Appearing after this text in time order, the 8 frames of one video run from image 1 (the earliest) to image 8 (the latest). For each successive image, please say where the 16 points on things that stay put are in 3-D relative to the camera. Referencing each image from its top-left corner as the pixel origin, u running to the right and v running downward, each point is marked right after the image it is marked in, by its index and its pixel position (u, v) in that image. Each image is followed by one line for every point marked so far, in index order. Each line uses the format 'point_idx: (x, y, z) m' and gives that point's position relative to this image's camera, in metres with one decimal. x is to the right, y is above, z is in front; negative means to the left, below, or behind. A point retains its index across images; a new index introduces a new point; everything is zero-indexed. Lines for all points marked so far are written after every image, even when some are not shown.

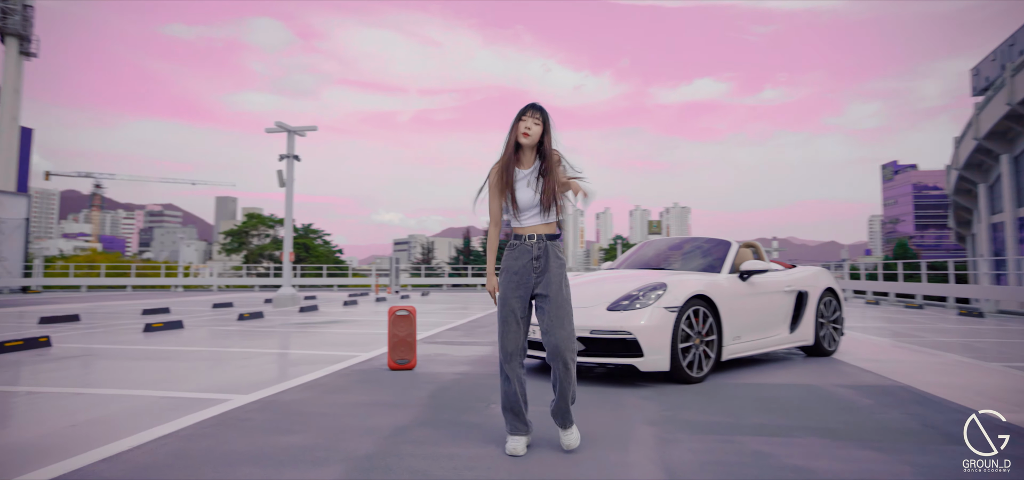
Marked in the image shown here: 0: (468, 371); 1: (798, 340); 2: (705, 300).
0: (-0.3, -1.1, +4.6) m
1: (+2.7, -0.9, +4.8) m
2: (+1.6, -0.5, +4.1) m
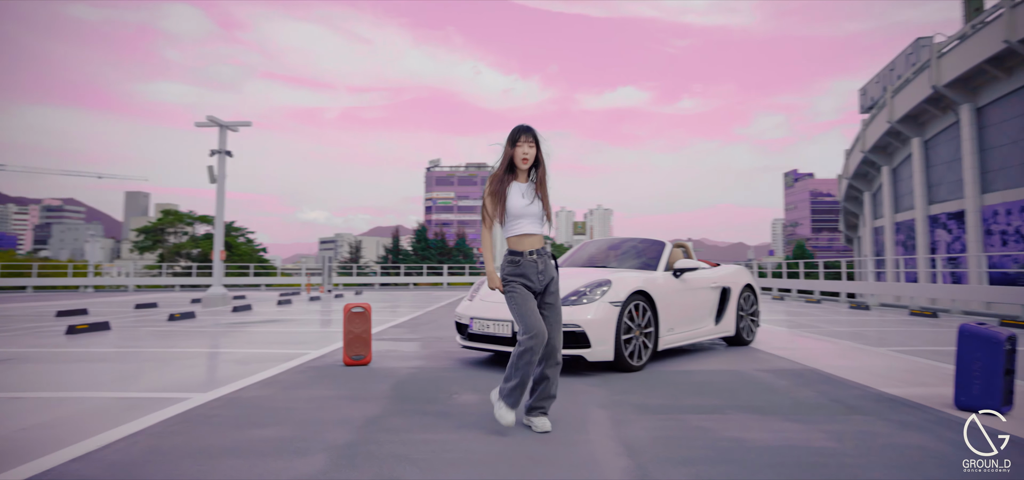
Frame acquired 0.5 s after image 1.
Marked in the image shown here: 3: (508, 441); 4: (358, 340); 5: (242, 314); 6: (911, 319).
0: (-0.8, -1.1, +4.7) m
1: (+2.1, -0.9, +5.3) m
2: (+1.2, -0.5, +4.5) m
3: (0.0, -1.0, +2.6) m
4: (-1.5, -1.0, +5.1) m
5: (-5.6, -1.5, +10.8) m
6: (+7.0, -1.4, +9.1) m
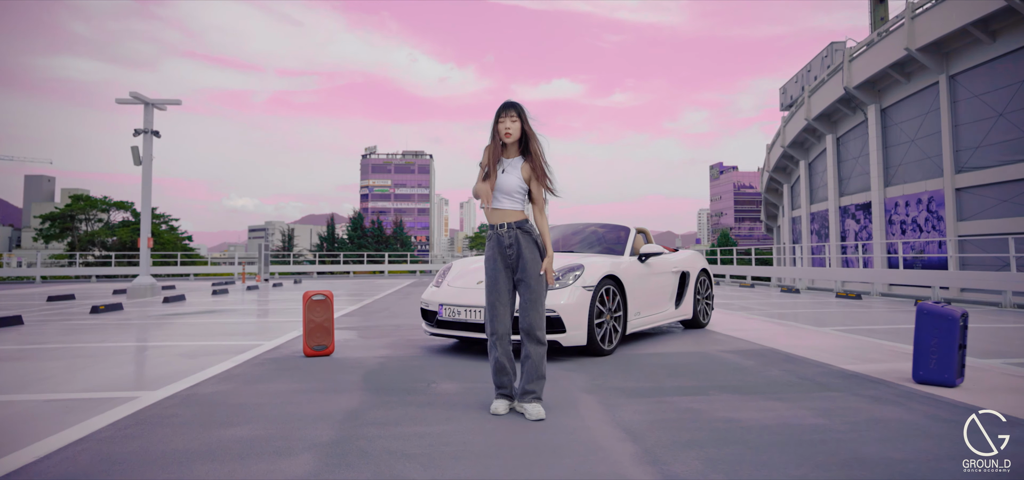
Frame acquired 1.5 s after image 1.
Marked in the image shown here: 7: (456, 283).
0: (-1.1, -1.0, +4.5) m
1: (+1.7, -0.8, +5.4) m
2: (+0.9, -0.3, +4.5) m
3: (-0.1, -0.9, +2.5) m
4: (-1.9, -0.8, +4.8) m
5: (-6.6, -1.2, +10.0) m
6: (+6.1, -1.2, +9.8) m
7: (-0.5, -0.4, +4.8) m
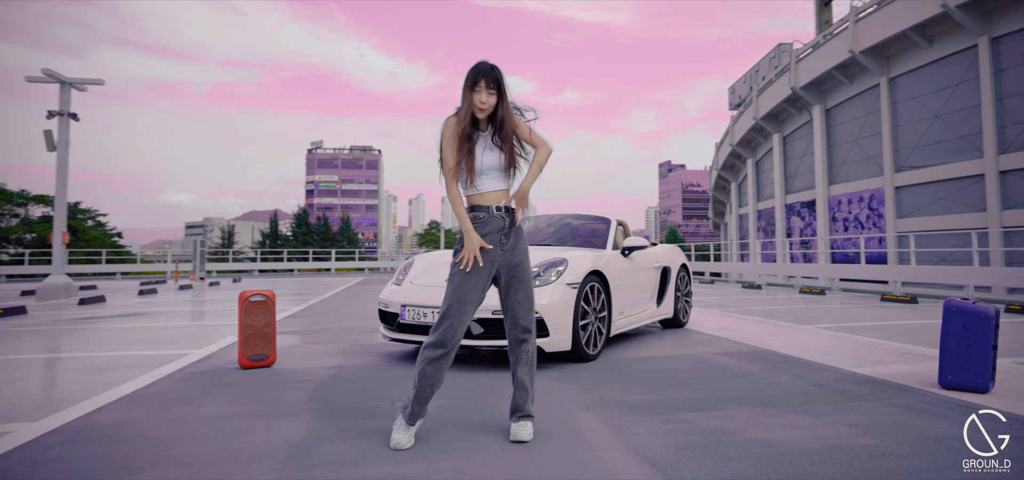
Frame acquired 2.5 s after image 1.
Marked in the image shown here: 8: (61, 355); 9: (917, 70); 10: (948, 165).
0: (-1.3, -0.9, +4.0) m
1: (+1.4, -0.7, +5.1) m
2: (+0.6, -0.3, +4.1) m
3: (-0.1, -0.9, +2.1) m
4: (-2.1, -0.8, +4.2) m
5: (-7.3, -1.1, +8.9) m
6: (+5.3, -1.1, +9.9) m
7: (-0.8, -0.3, +4.3) m
8: (-4.2, -1.1, +5.0) m
9: (+15.5, +6.5, +19.9) m
10: (+15.4, +2.6, +18.3) m
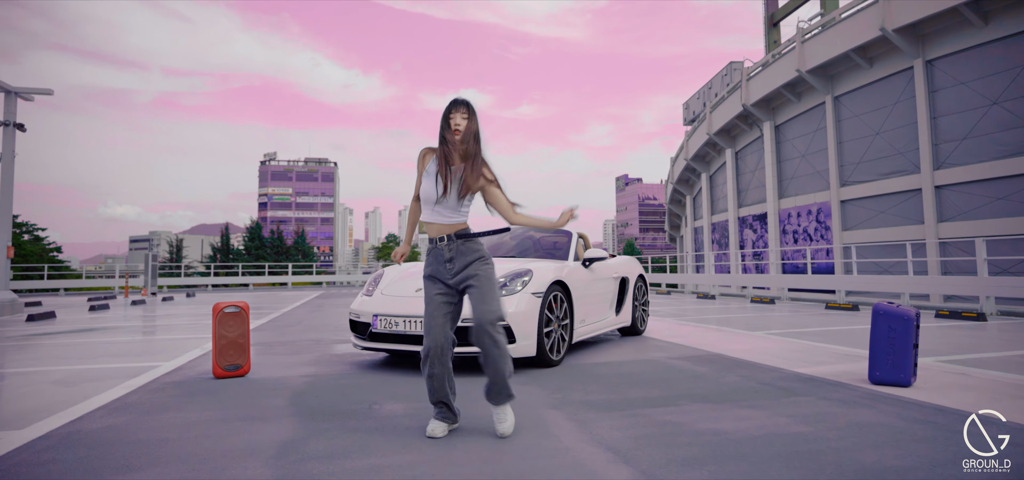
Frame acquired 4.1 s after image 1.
0: (-1.6, -1.0, +4.0) m
1: (+1.1, -0.8, +5.3) m
2: (+0.4, -0.4, +4.3) m
3: (-0.2, -0.9, +2.2) m
4: (-2.4, -0.9, +4.2) m
5: (-7.8, -1.4, +8.5) m
6: (+4.7, -1.4, +10.4) m
7: (-1.1, -0.4, +4.4) m
8: (-4.5, -1.2, +4.9) m
9: (+14.1, +6.0, +21.3) m
10: (+14.1, +2.2, +19.6) m
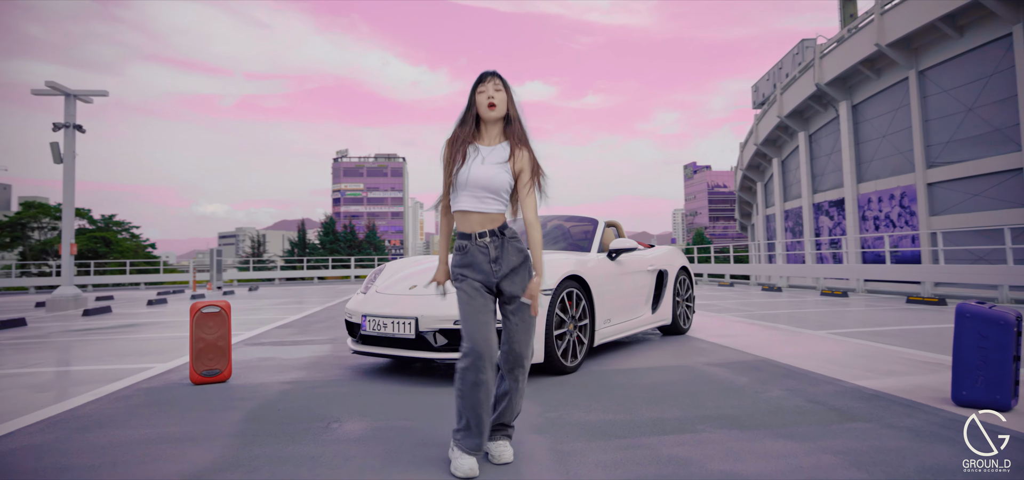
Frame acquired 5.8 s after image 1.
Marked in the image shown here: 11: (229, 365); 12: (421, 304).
0: (-1.5, -1.0, +3.8) m
1: (+1.3, -0.7, +4.8) m
2: (+0.5, -0.3, +3.8) m
3: (-0.4, -0.9, +1.9) m
4: (-2.3, -0.9, +4.1) m
5: (-7.1, -1.3, +9.0) m
6: (+5.5, -1.1, +9.4) m
7: (-0.9, -0.4, +4.1) m
8: (-4.2, -1.2, +5.0) m
9: (+16.0, +6.6, +19.0) m
10: (+15.8, +2.7, +17.4) m
11: (-2.4, -1.0, +4.3) m
12: (-0.7, -0.5, +3.8) m
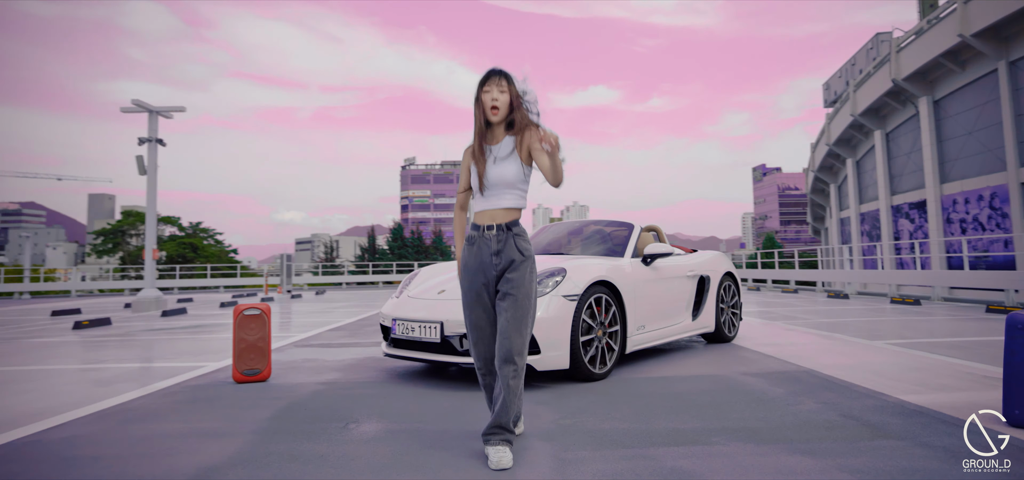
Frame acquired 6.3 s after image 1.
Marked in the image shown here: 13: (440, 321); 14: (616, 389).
0: (-1.2, -1.0, +3.9) m
1: (+1.7, -0.8, +4.6) m
2: (+0.7, -0.3, +3.8) m
3: (-0.3, -0.9, +1.9) m
4: (-2.0, -0.9, +4.3) m
5: (-6.3, -1.5, +9.8) m
6: (+6.3, -1.1, +8.7) m
7: (-0.7, -0.4, +4.2) m
8: (-3.8, -1.3, +5.5) m
9: (+17.8, +6.6, +17.2) m
10: (+17.5, +2.7, +15.6) m
11: (-2.1, -1.1, +4.6) m
12: (-0.5, -0.5, +3.9) m
13: (-0.5, -0.6, +3.9) m
14: (+0.7, -0.9, +3.2) m
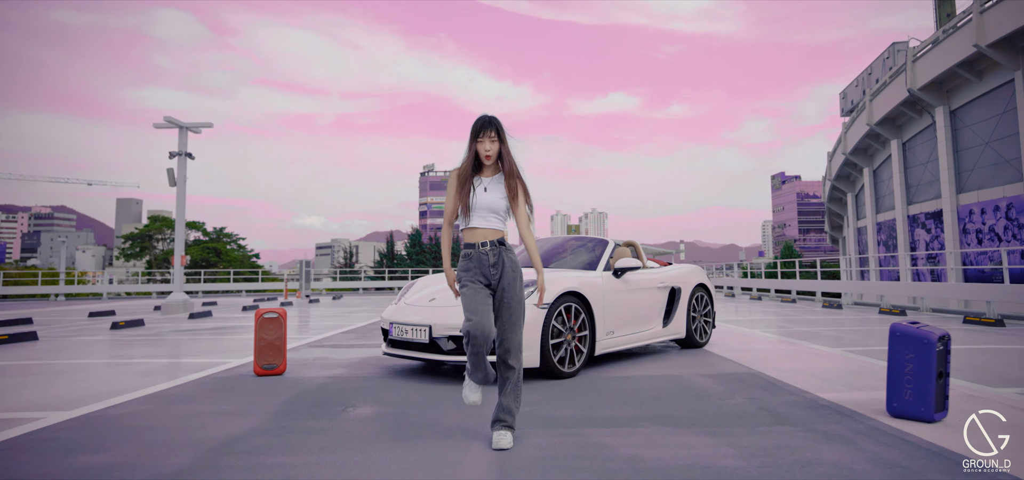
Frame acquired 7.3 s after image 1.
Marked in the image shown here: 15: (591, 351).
0: (-1.3, -1.1, +4.4) m
1: (+1.6, -0.9, +5.0) m
2: (+0.6, -0.4, +4.2) m
3: (-0.5, -1.0, +2.4) m
4: (-2.1, -1.0, +4.8) m
5: (-6.2, -1.6, +10.4) m
6: (+6.4, -1.3, +9.0) m
7: (-0.7, -0.5, +4.6) m
8: (-3.9, -1.4, +6.0) m
9: (+18.1, +6.2, +17.1) m
10: (+17.8, +2.3, +15.5) m
11: (-2.2, -1.2, +5.1) m
12: (-0.6, -0.6, +4.3) m
13: (-0.6, -0.7, +4.3) m
14: (+0.6, -1.0, +3.7) m
15: (+0.7, -0.9, +4.3) m
